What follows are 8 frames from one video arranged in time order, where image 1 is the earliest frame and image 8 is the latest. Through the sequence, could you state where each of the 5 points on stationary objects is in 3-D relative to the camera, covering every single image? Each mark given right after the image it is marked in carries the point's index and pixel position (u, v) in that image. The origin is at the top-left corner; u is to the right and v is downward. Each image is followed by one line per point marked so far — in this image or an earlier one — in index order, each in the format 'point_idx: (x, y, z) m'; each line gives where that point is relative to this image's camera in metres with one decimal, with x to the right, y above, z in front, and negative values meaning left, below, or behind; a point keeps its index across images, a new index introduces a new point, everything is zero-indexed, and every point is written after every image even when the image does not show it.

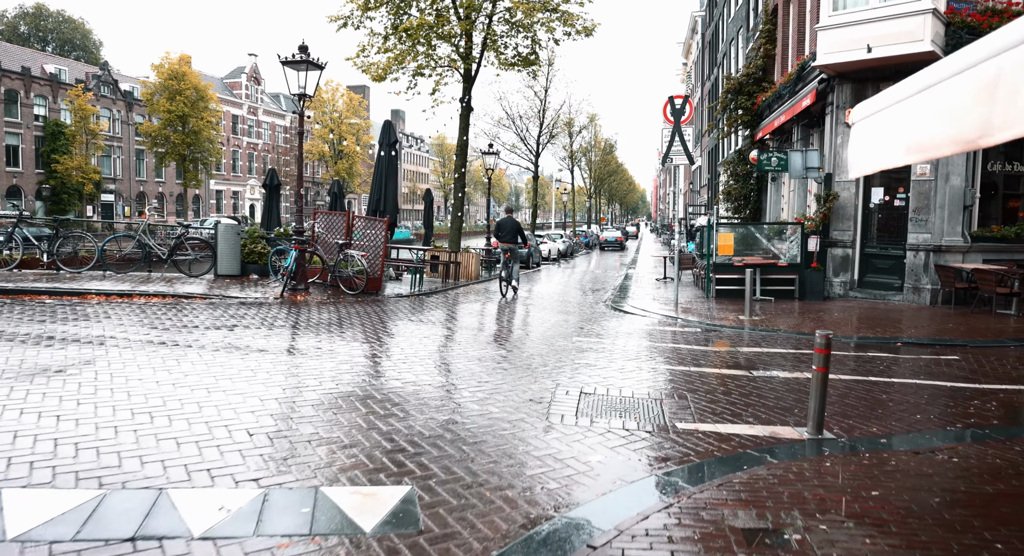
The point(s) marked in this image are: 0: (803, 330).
0: (+4.6, -0.8, +10.8) m
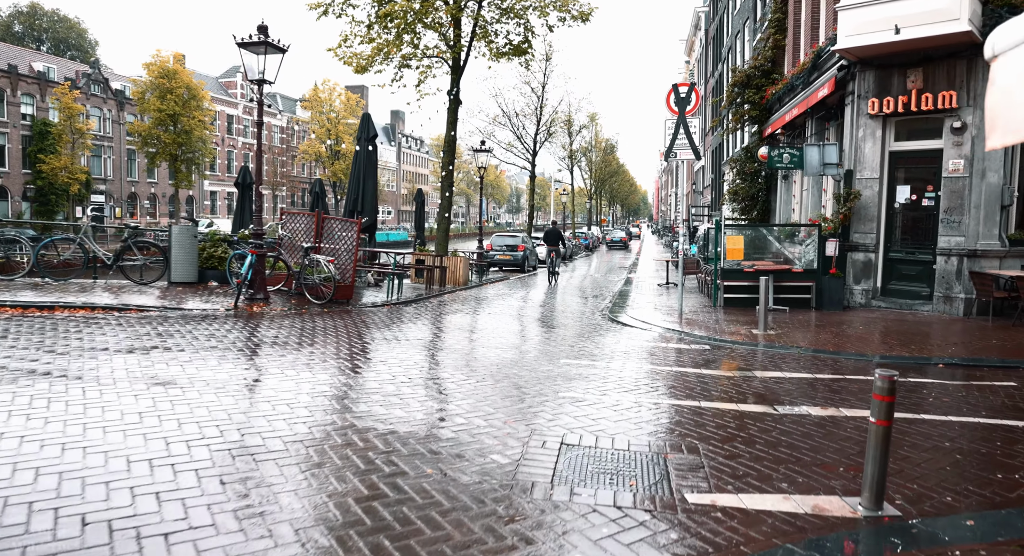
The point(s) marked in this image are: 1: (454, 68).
0: (+4.3, -0.9, +9.4) m
1: (-1.6, +5.8, +18.7) m
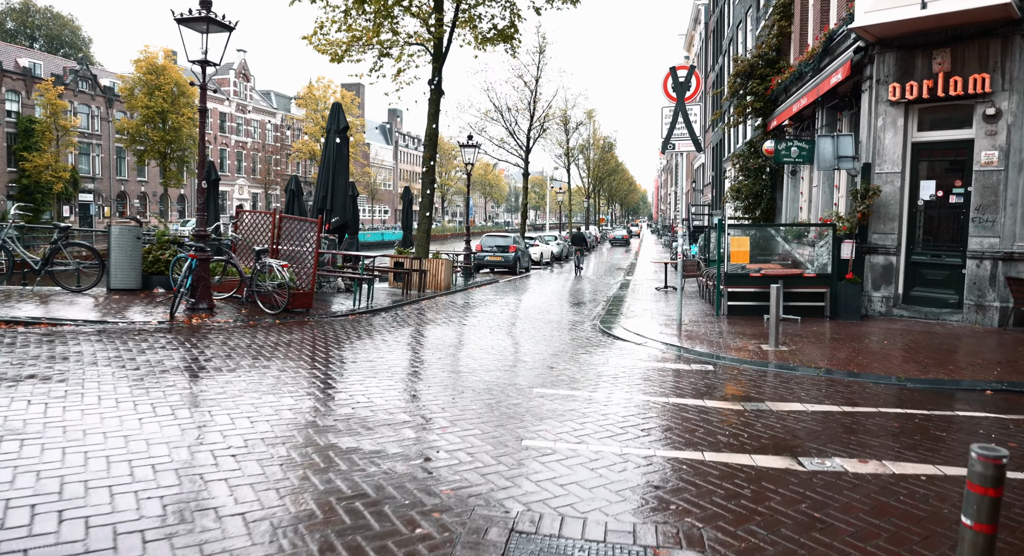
0: (+4.0, -1.1, +8.1) m
1: (-2.0, +5.7, +17.4) m
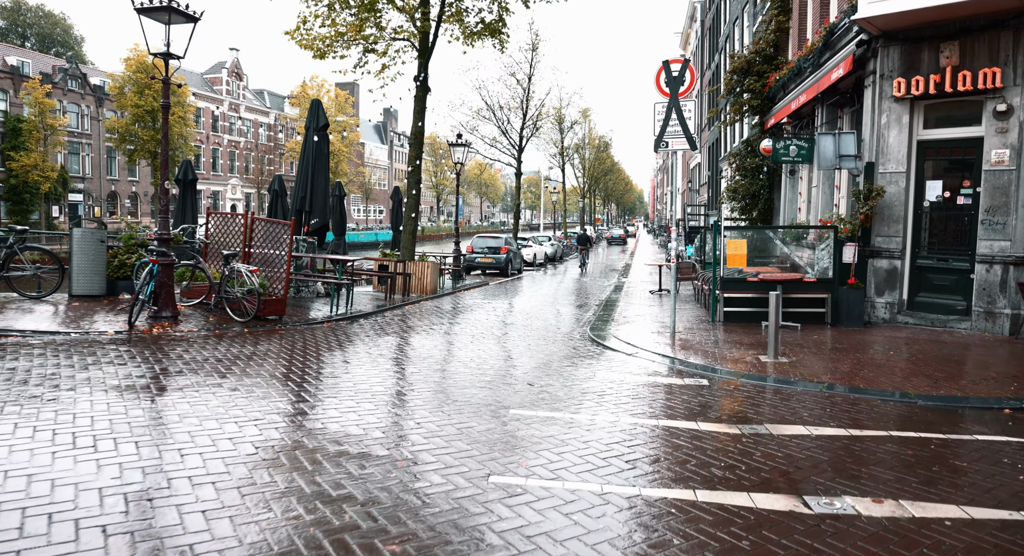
0: (+3.7, -1.1, +7.6) m
1: (-2.2, +5.6, +16.8) m
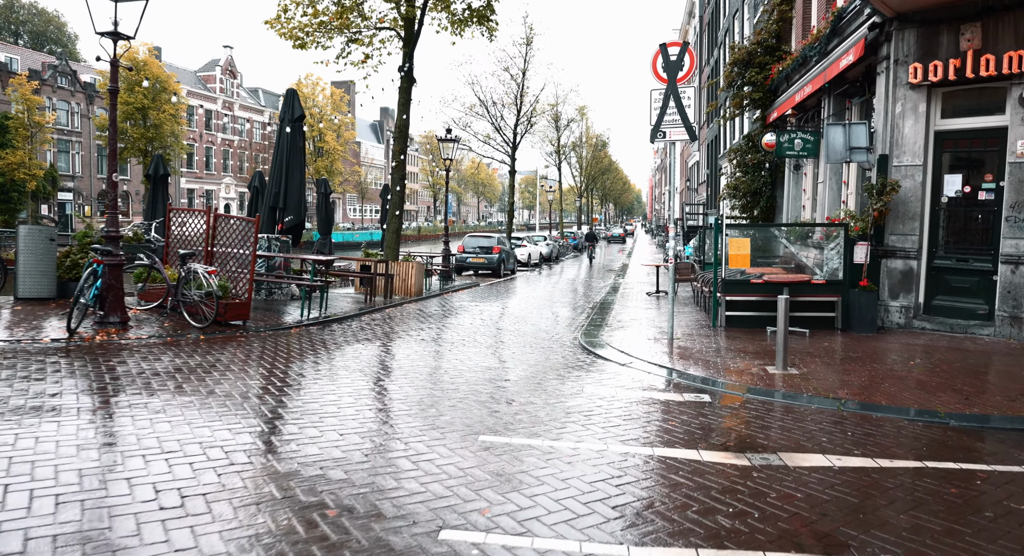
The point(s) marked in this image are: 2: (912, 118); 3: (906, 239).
0: (+3.5, -1.2, +6.8) m
1: (-2.5, +5.6, +16.0) m
2: (+5.9, +2.3, +9.9) m
3: (+5.8, +0.6, +10.0) m
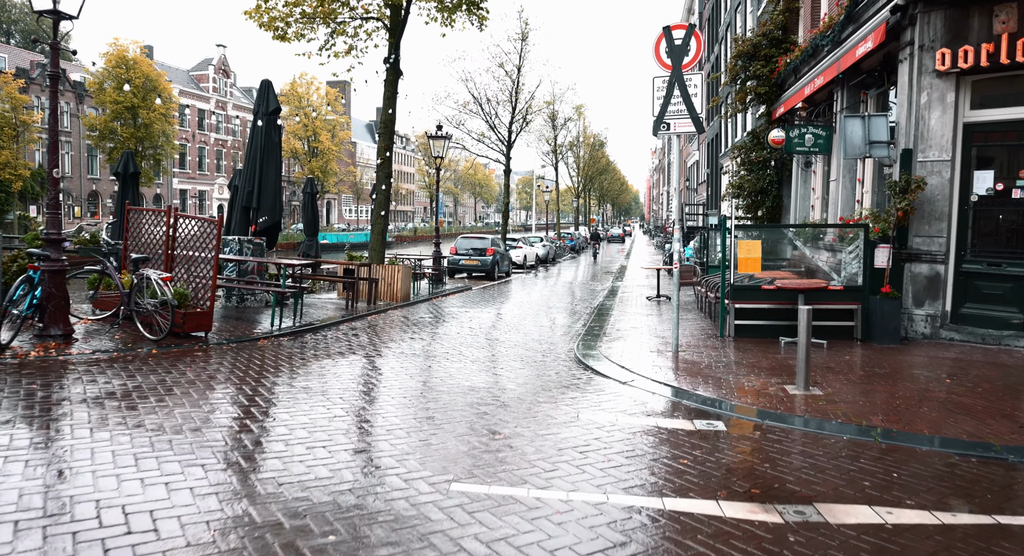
0: (+3.4, -1.2, +5.9) m
1: (-2.6, +5.5, +15.1) m
2: (+5.7, +2.3, +9.1) m
3: (+5.7, +0.5, +9.1) m
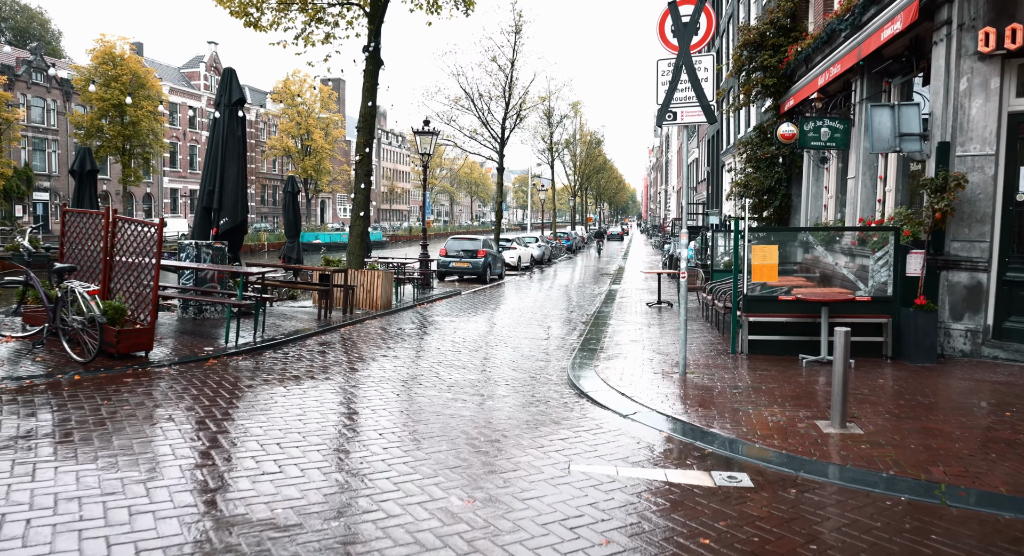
0: (+3.2, -1.4, +4.8) m
1: (-2.9, +5.4, +14.0) m
2: (+5.5, +2.2, +8.0) m
3: (+5.5, +0.4, +8.1) m
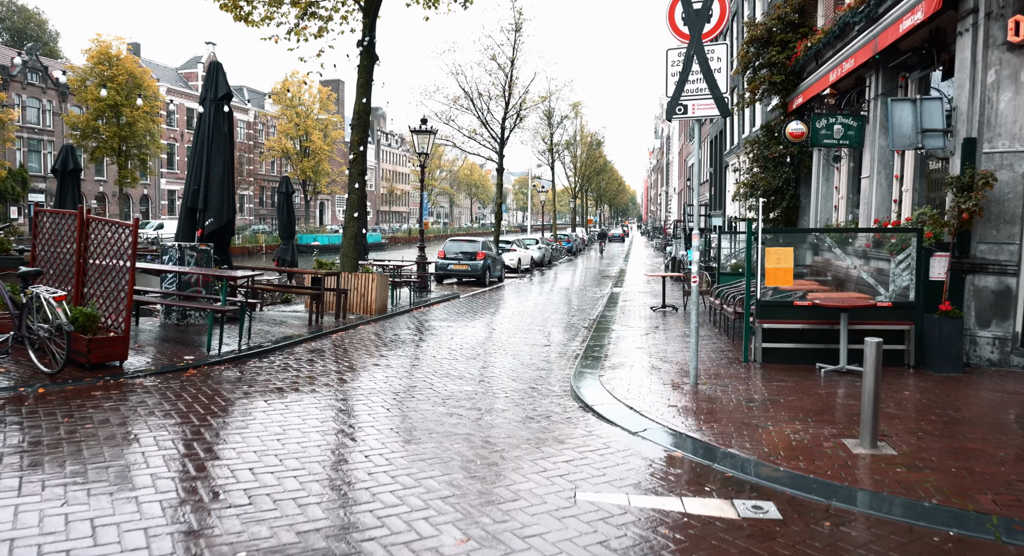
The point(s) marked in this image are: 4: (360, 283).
0: (+3.2, -1.4, +4.4) m
1: (-2.9, +5.3, +13.5) m
2: (+5.5, +2.1, +7.5) m
3: (+5.5, +0.3, +7.6) m
4: (-2.9, -0.1, +12.9) m
